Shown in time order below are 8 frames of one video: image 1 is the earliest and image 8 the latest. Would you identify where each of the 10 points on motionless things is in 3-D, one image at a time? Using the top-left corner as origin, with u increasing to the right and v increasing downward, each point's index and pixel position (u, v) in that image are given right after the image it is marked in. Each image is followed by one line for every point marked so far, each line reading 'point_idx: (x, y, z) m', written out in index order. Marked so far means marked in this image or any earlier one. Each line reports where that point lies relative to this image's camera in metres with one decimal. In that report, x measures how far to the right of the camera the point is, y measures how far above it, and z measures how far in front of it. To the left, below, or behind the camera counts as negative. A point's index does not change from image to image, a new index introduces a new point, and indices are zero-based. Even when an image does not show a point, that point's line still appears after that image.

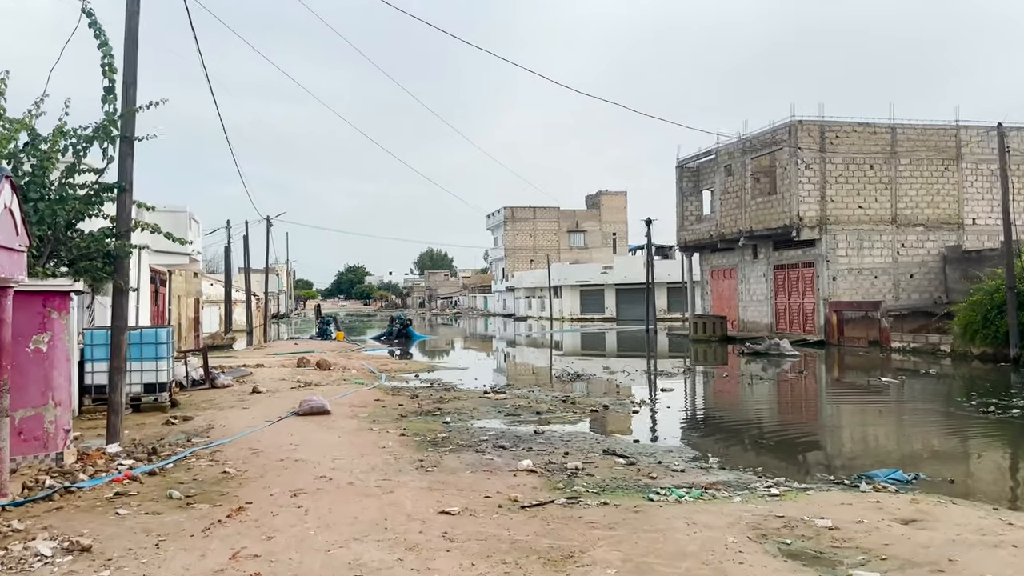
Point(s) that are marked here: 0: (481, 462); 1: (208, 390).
0: (-0.3, -1.7, +7.5) m
1: (-5.3, -1.8, +13.6) m
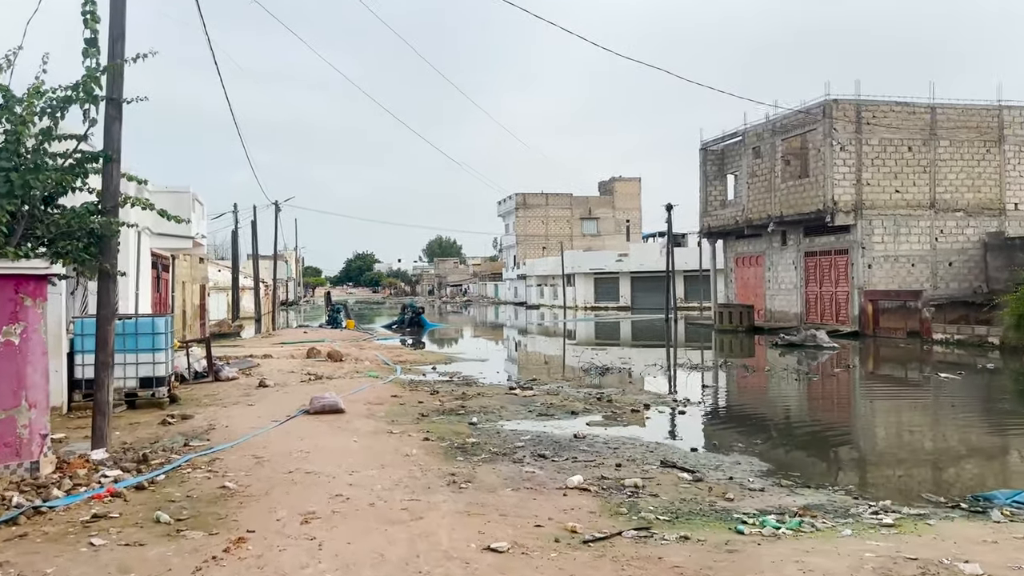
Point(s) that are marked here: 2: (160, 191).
0: (+0.1, -1.5, +6.4) m
1: (-4.9, -1.6, +12.6) m
2: (-7.4, +2.0, +16.3) m
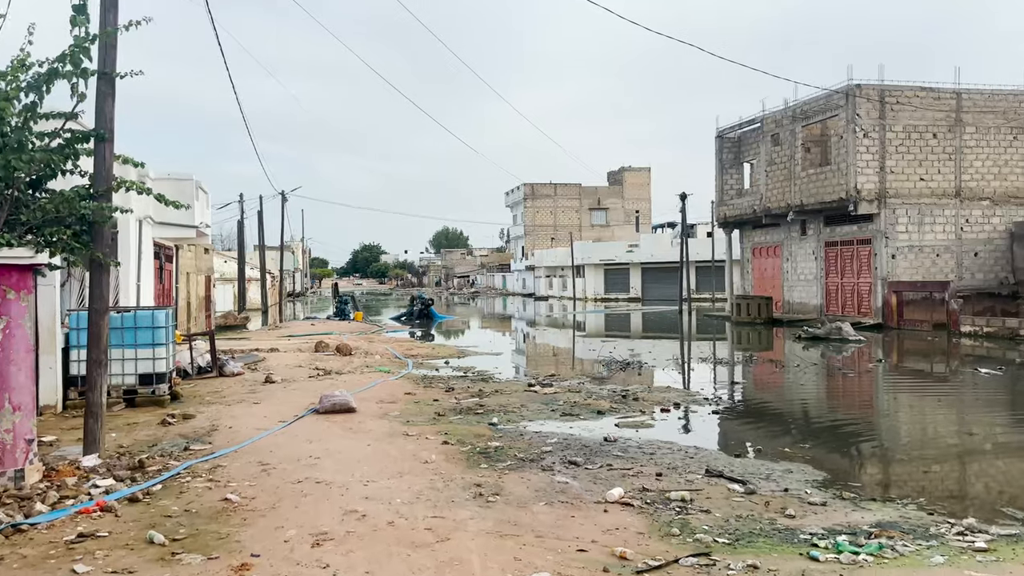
0: (+0.3, -1.5, +5.8) m
1: (-4.6, -1.4, +12.0) m
2: (-7.1, +2.2, +15.7) m
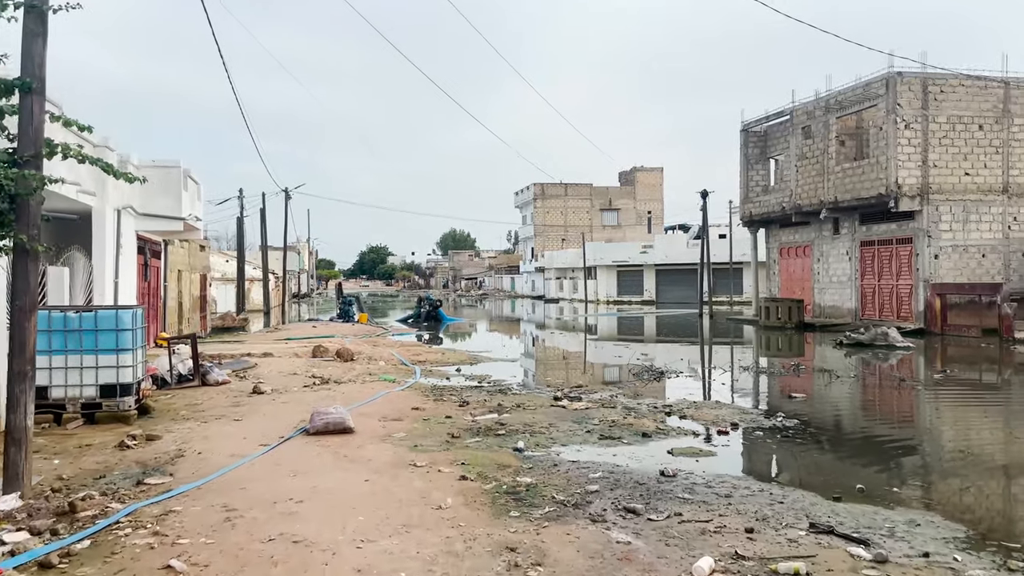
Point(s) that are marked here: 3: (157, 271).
0: (+0.6, -1.4, +4.3) m
1: (-4.3, -1.4, +10.6) m
2: (-6.7, +2.3, +14.3) m
3: (-7.6, +0.3, +16.7) m
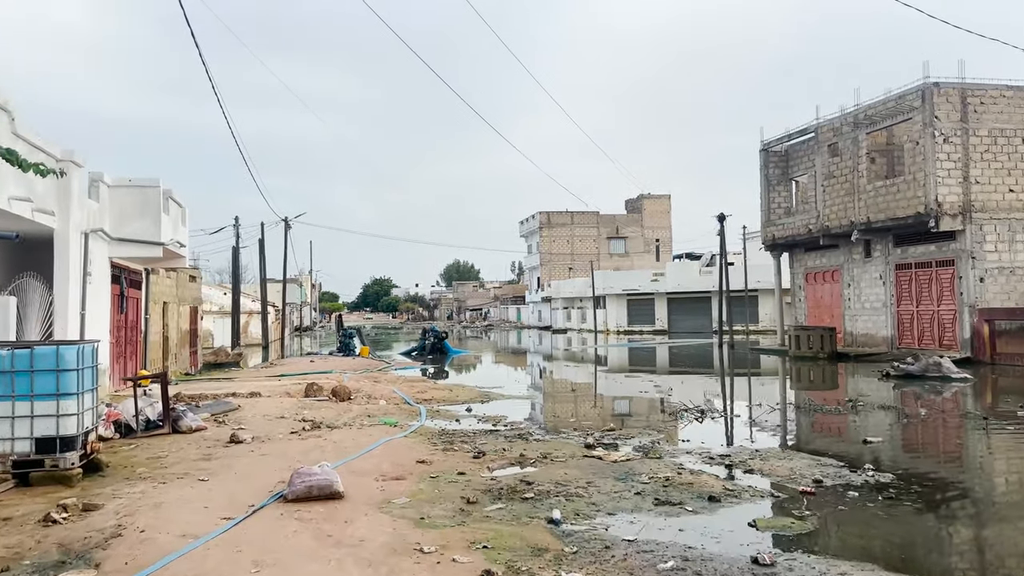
0: (+0.8, -1.5, +2.7) m
1: (-4.0, -1.8, +9.0) m
2: (-6.5, +1.7, +12.9) m
3: (-7.4, -0.3, +15.2) m
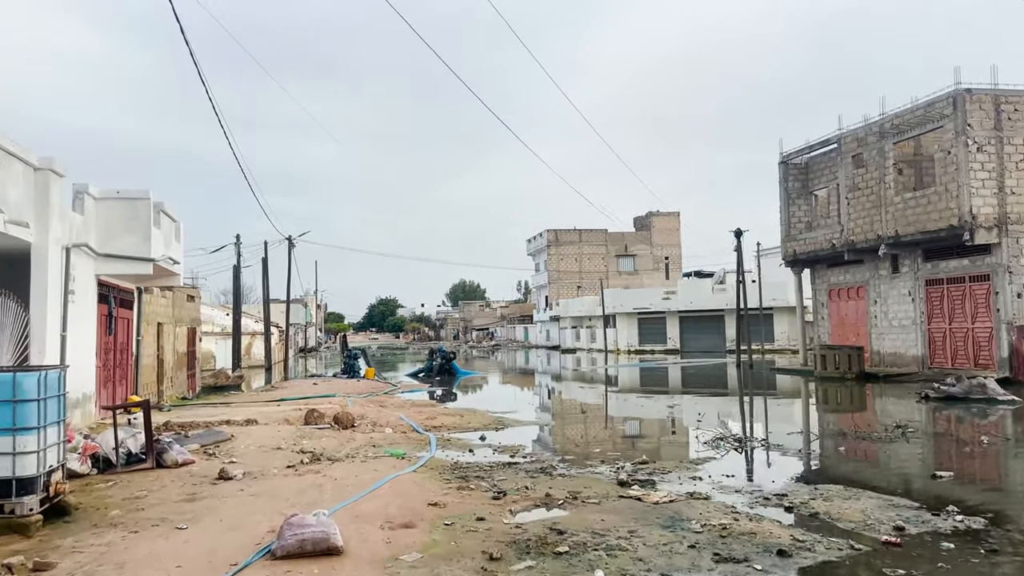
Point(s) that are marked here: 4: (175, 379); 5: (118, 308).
0: (+1.0, -1.5, +1.7) m
1: (-3.8, -2.0, +8.1) m
2: (-6.2, +1.4, +12.0) m
3: (-7.1, -0.7, +14.3) m
4: (-8.3, -2.2, +19.0) m
5: (-6.9, -0.4, +13.7) m
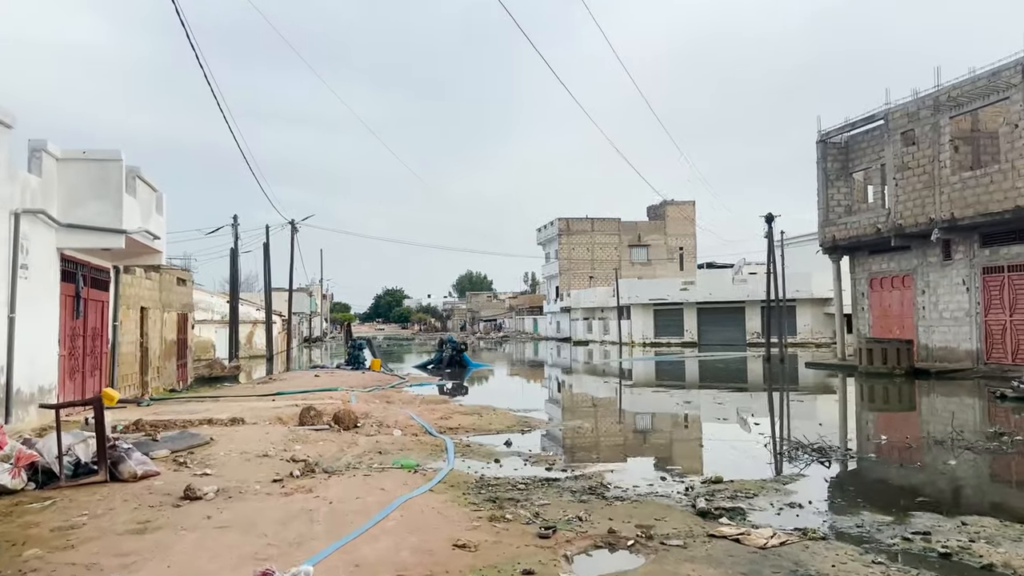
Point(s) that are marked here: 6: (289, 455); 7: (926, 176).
0: (+1.3, -1.4, 0.0) m
1: (-3.5, -1.7, +6.4) m
2: (-5.8, +1.7, +10.3) m
3: (-6.7, -0.3, +12.7) m
4: (-7.8, -1.8, +17.4) m
5: (-6.5, 0.0, +12.1) m
6: (-2.4, -1.8, +8.3) m
7: (+10.6, +2.9, +19.9) m
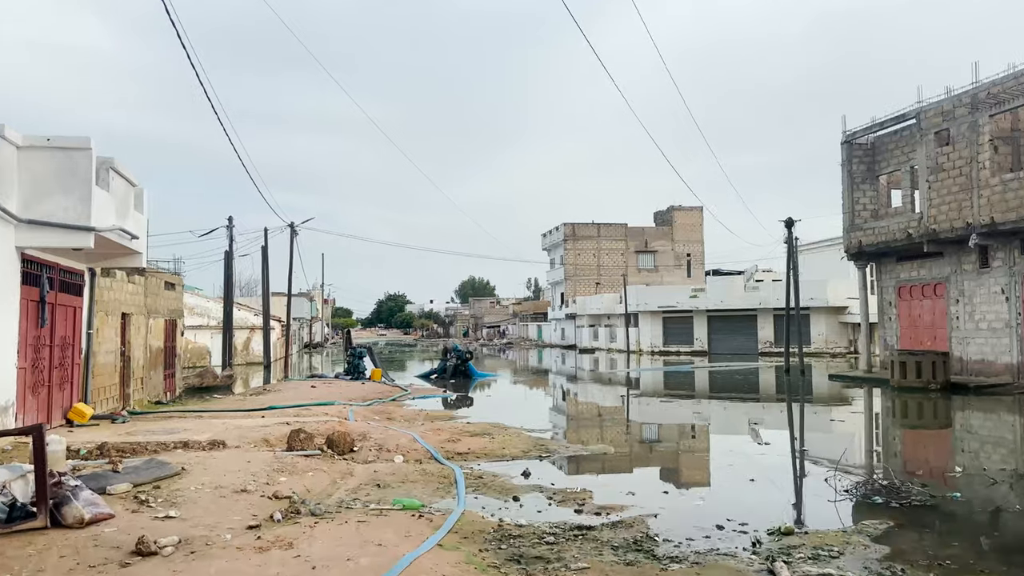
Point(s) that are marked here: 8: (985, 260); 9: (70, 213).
0: (+1.4, -1.4, -1.2) m
1: (-3.3, -1.7, +5.2) m
2: (-5.6, +1.7, +9.2) m
3: (-6.5, -0.4, +11.5) m
4: (-7.6, -1.9, +16.2) m
5: (-6.3, -0.1, +10.9) m
6: (-2.2, -1.8, +7.1) m
7: (+10.8, +2.6, +18.7) m
8: (+11.6, +0.7, +19.0) m
9: (-5.4, +0.9, +9.4) m
